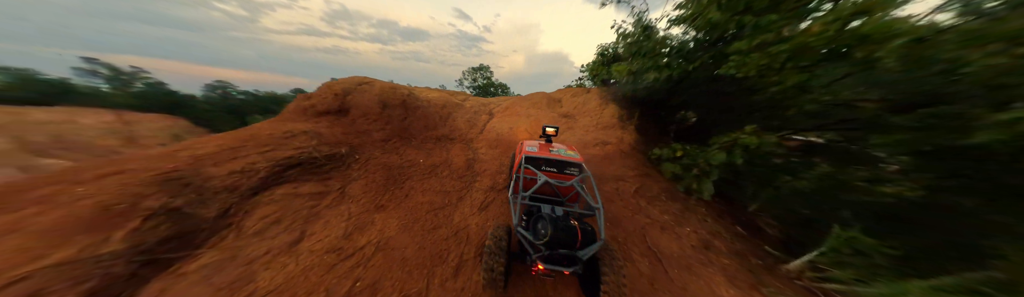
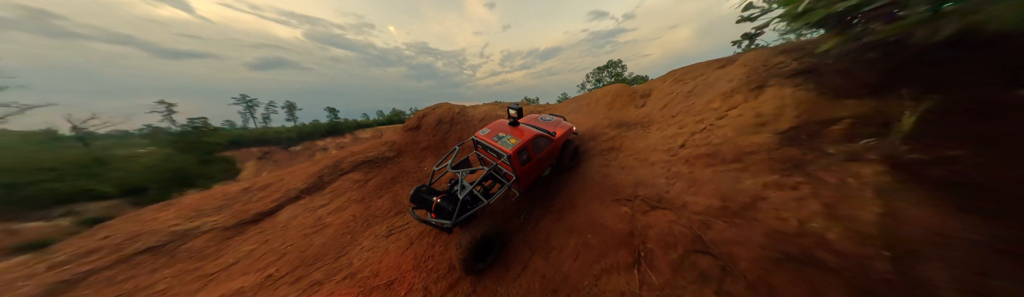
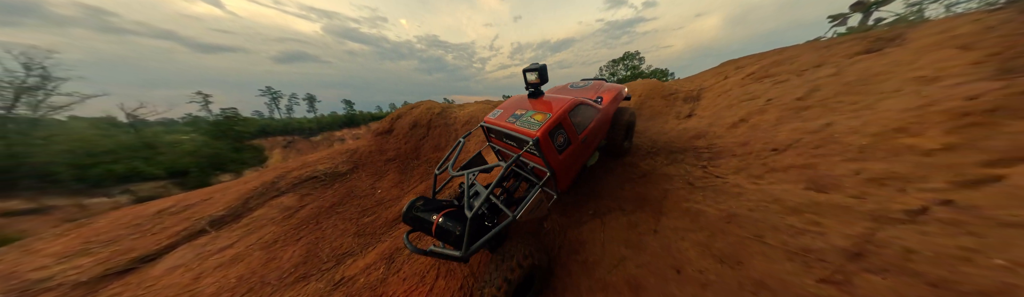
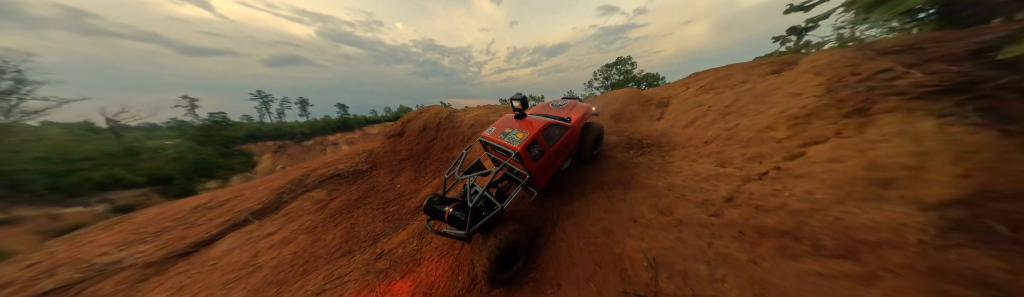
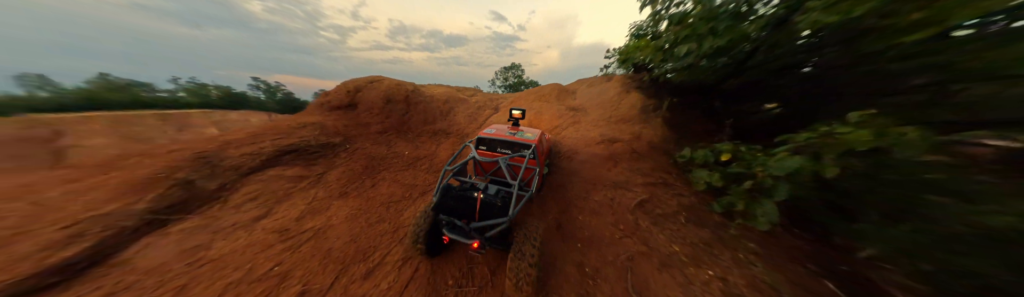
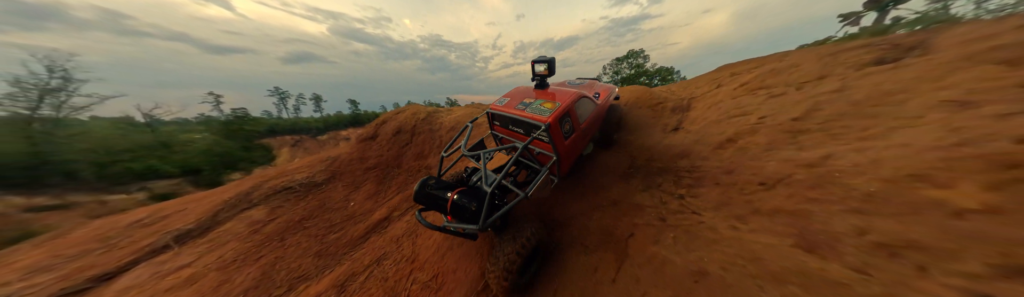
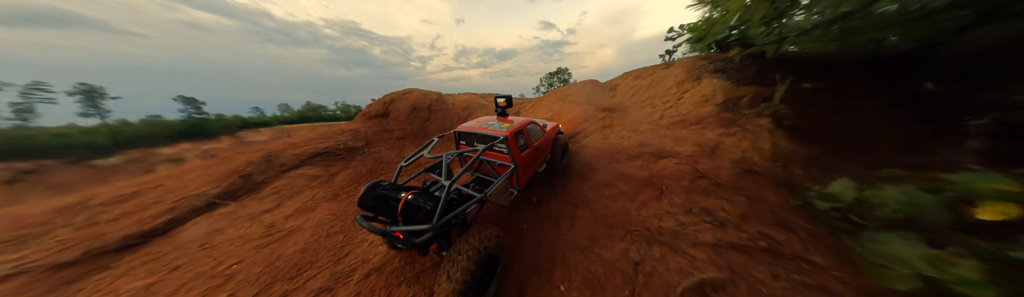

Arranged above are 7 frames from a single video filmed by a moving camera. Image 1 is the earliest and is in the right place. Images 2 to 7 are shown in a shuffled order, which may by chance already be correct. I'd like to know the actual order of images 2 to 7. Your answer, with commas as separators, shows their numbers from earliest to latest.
5, 7, 2, 4, 3, 6
